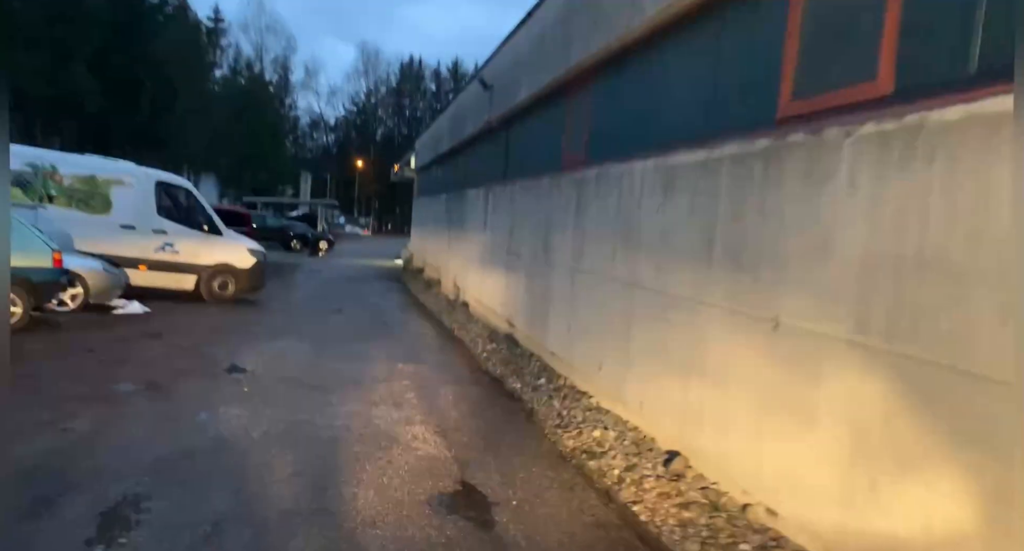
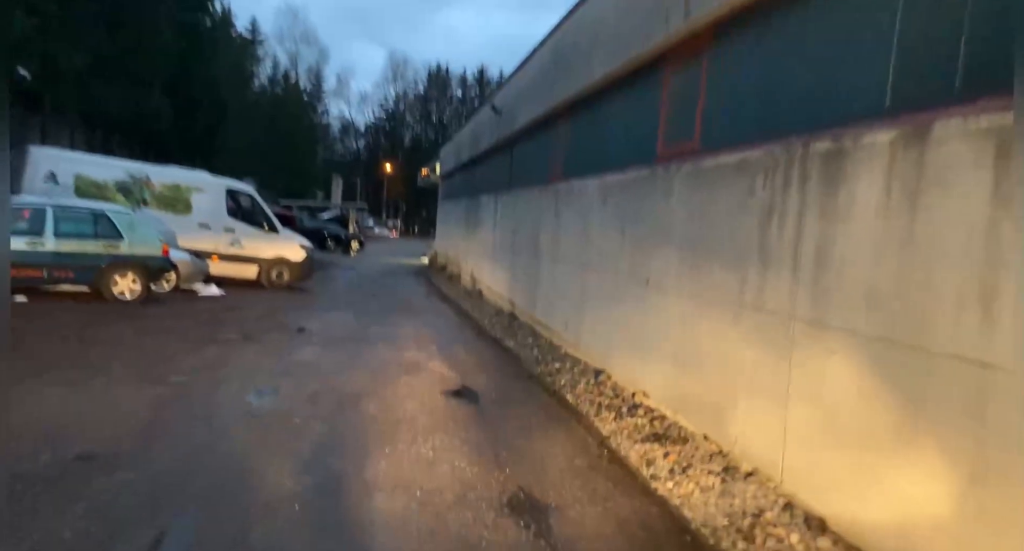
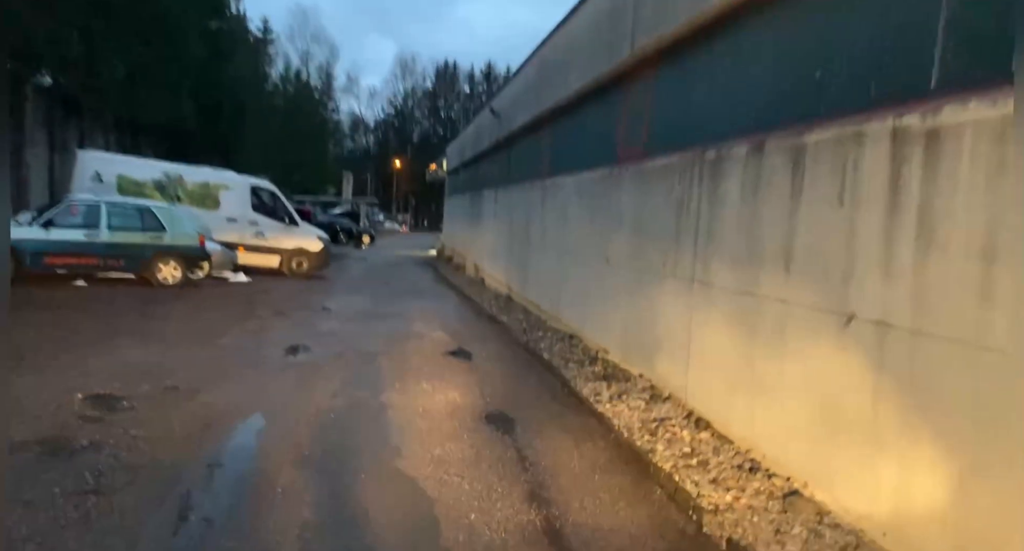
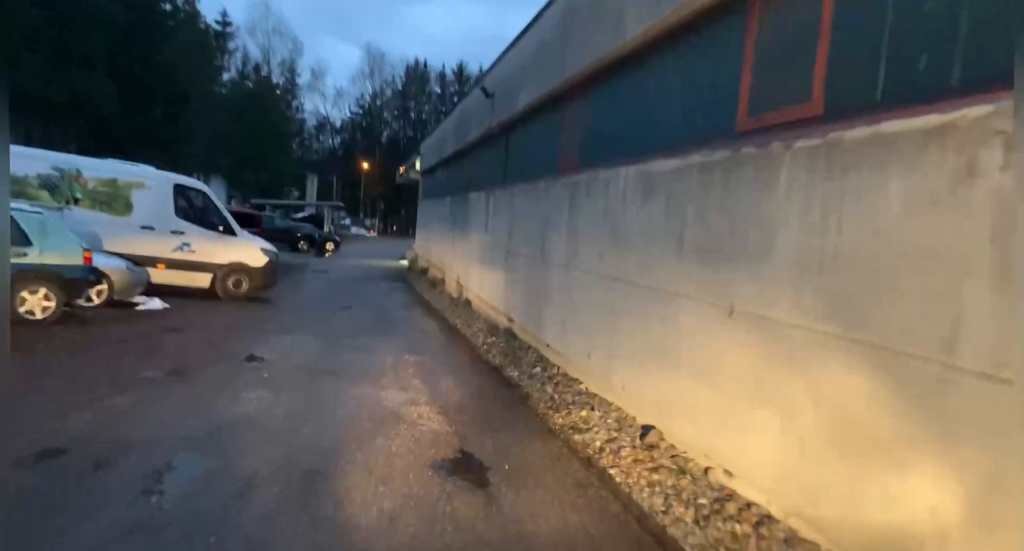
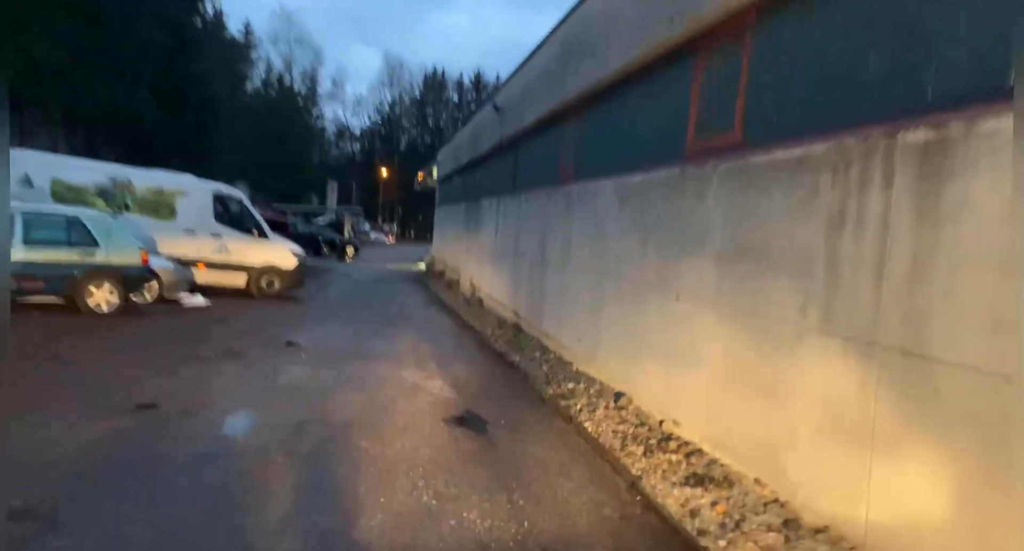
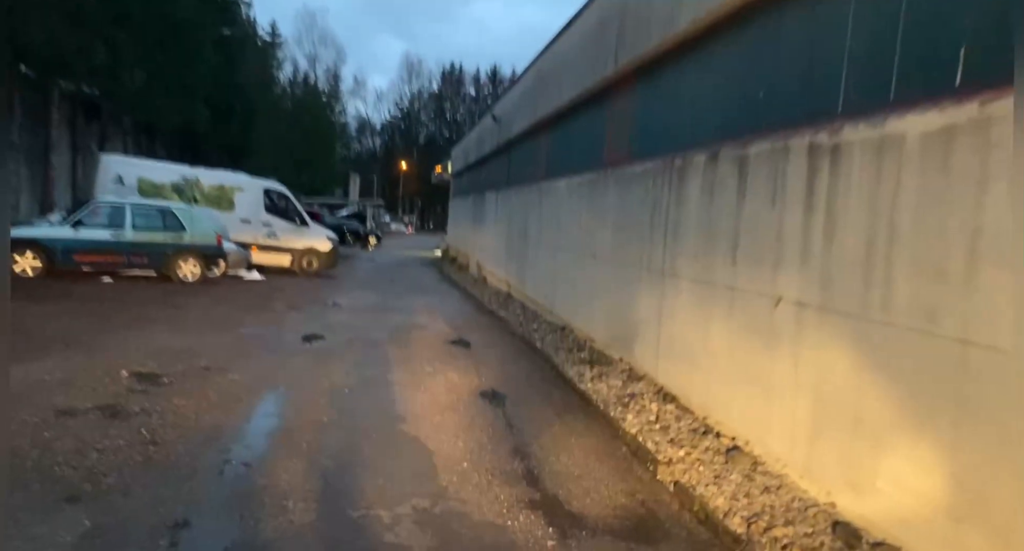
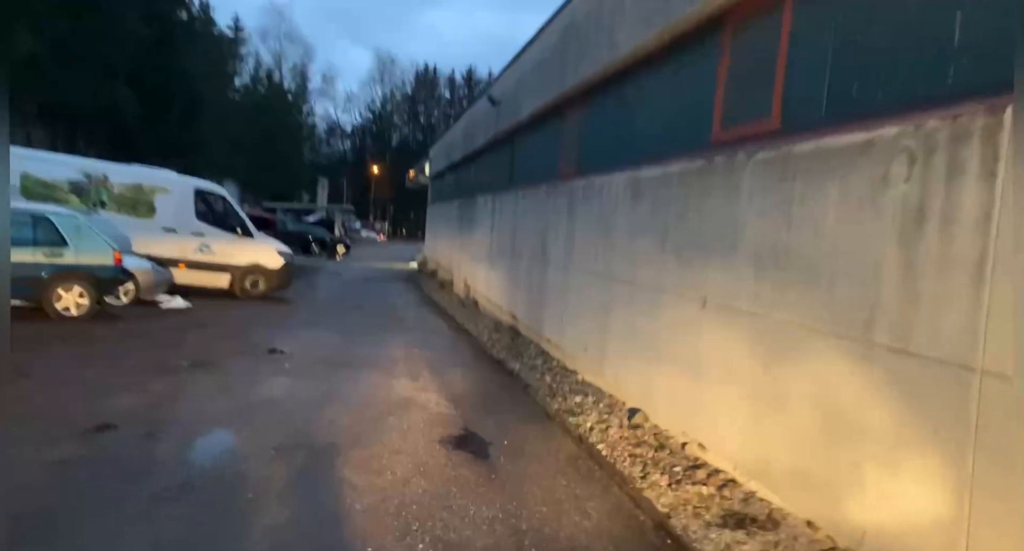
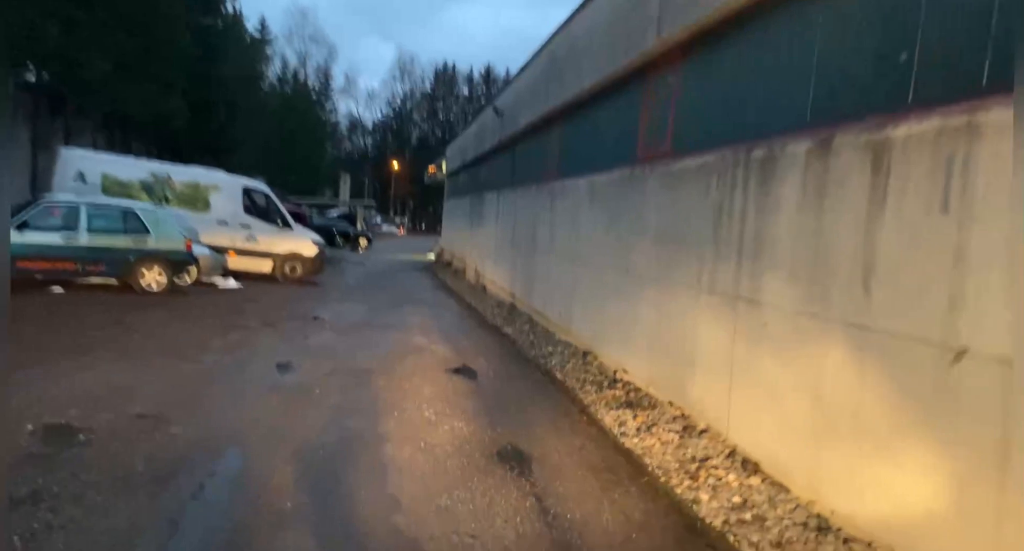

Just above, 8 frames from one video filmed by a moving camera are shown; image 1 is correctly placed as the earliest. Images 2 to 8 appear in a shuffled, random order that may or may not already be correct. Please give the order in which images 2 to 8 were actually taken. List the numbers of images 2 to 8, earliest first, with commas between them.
4, 7, 5, 2, 8, 3, 6
